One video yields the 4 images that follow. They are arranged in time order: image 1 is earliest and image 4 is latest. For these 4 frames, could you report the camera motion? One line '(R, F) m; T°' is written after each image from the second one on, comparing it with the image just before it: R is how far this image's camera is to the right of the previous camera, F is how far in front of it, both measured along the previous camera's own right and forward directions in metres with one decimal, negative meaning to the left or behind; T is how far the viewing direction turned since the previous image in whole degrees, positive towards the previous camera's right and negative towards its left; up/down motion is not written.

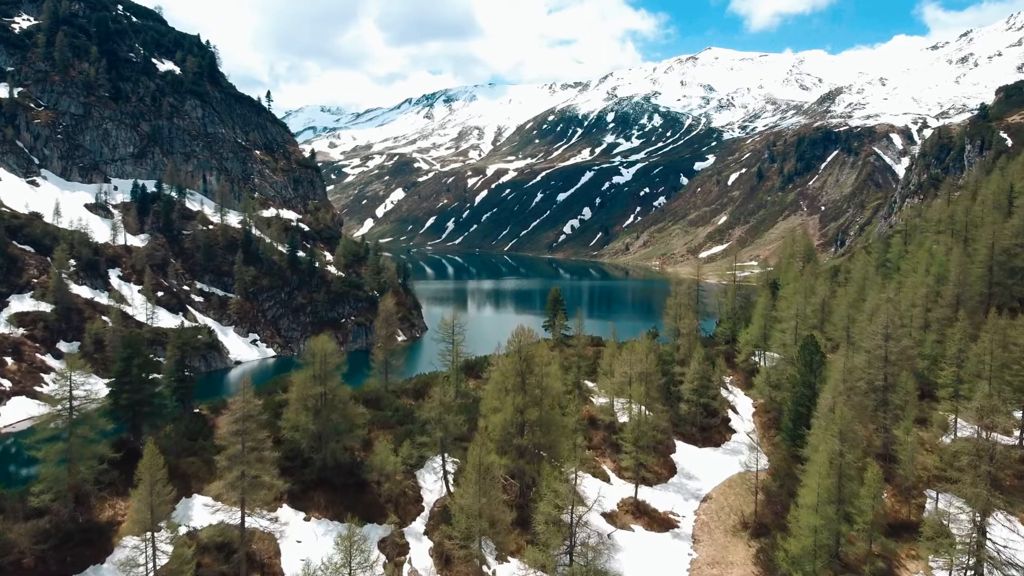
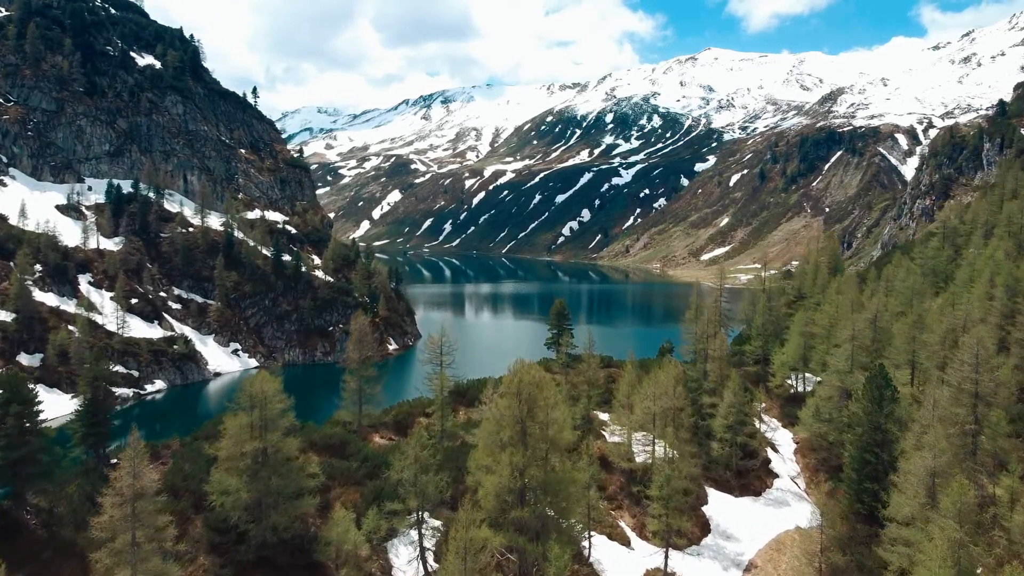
(0.0, +7.7) m; 0°
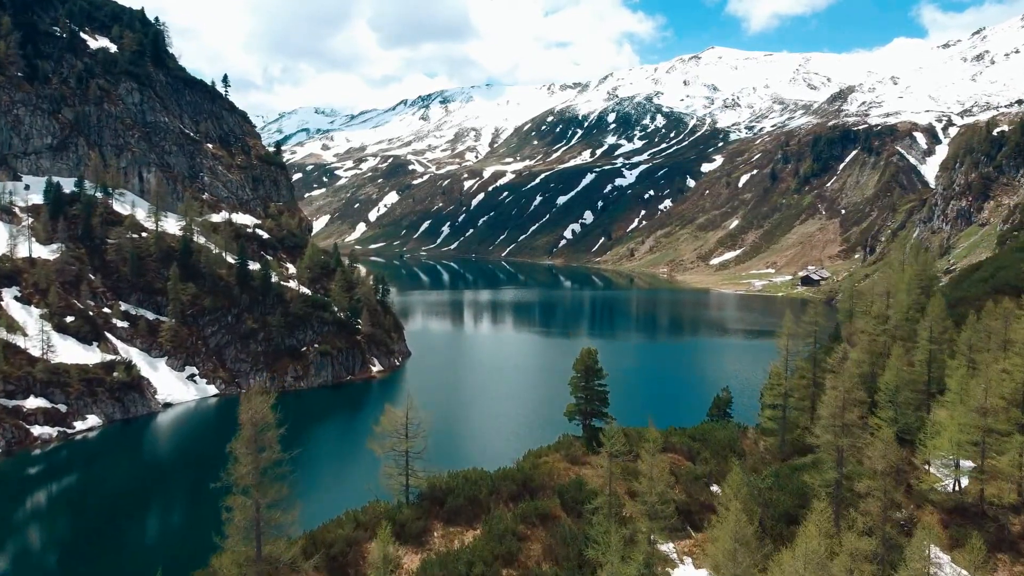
(-0.2, +17.1) m; 0°
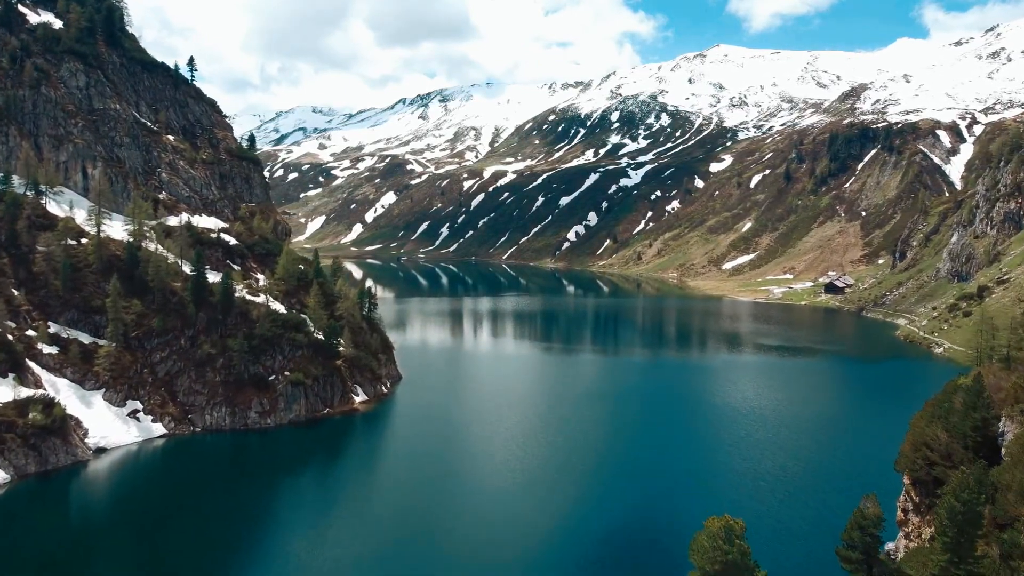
(-1.0, +18.0) m; 0°
